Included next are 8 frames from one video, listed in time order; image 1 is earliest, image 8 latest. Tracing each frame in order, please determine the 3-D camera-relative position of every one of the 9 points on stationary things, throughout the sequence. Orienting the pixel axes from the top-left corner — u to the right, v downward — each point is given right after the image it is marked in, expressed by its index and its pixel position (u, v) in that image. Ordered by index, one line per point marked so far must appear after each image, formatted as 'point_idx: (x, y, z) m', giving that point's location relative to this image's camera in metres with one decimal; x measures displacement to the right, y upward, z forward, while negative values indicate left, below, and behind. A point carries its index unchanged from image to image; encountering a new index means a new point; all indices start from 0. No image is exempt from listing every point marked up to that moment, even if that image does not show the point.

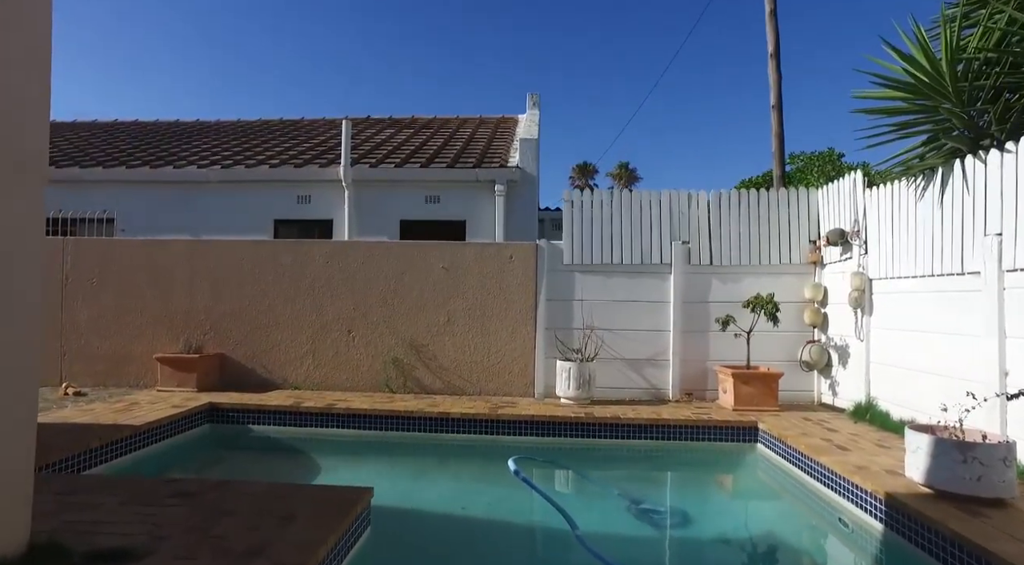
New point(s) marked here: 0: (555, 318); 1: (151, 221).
0: (+0.6, -0.5, +8.2) m
1: (-6.2, +1.1, +10.8) m
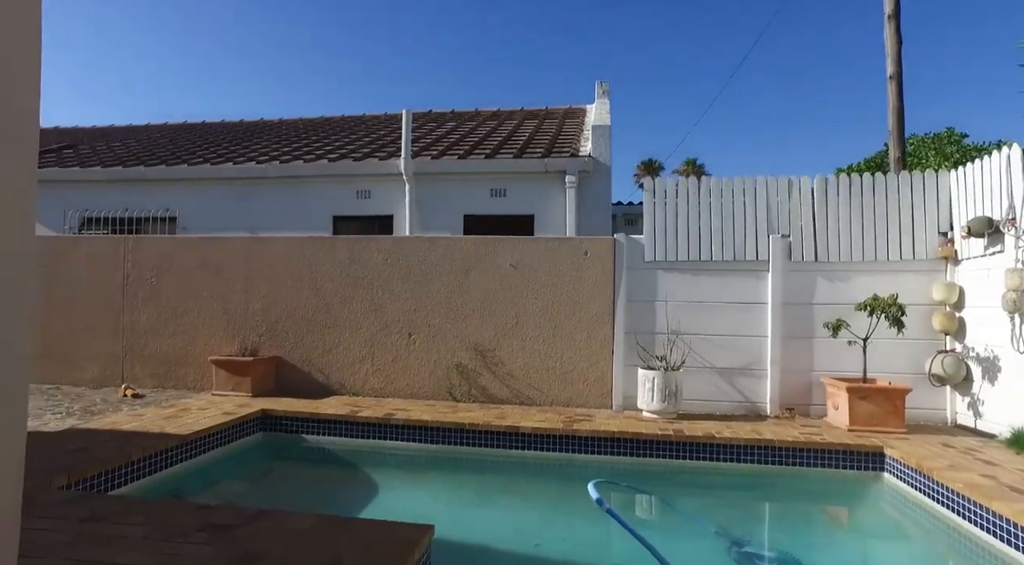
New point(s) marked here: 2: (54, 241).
0: (+1.4, -0.5, +7.4) m
1: (-5.0, +1.1, +10.6) m
2: (-6.5, +0.6, +9.0) m
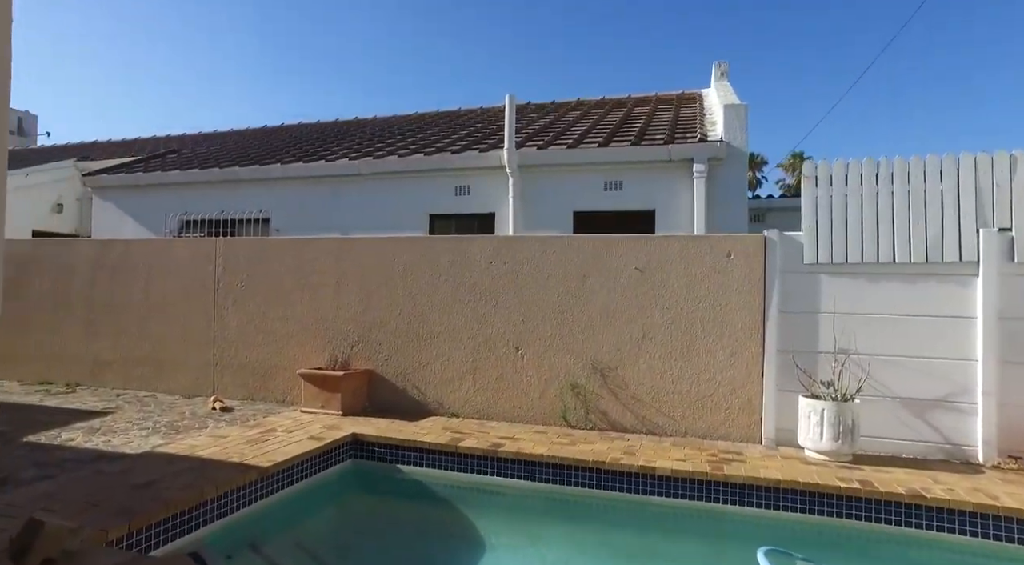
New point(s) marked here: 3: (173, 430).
0: (+2.7, -0.5, +6.0) m
1: (-3.3, +1.0, +10.1) m
2: (-5.0, +0.5, +8.7) m
3: (-3.4, -1.5, +6.3) m
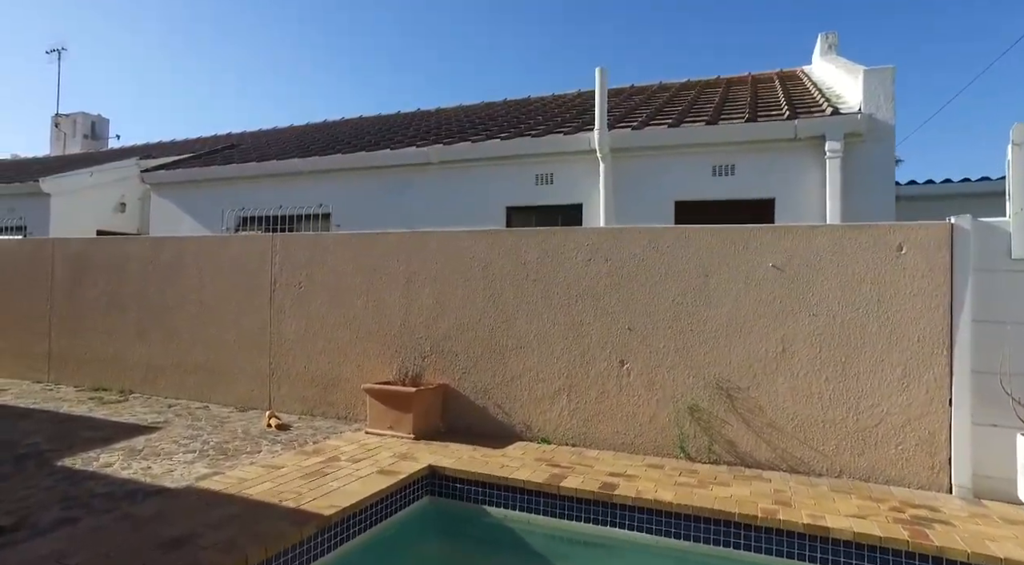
0: (+3.5, -0.5, +4.6) m
1: (-2.1, +1.0, +9.2) m
2: (-3.9, +0.5, +7.9) m
3: (-2.5, -1.5, +5.5) m
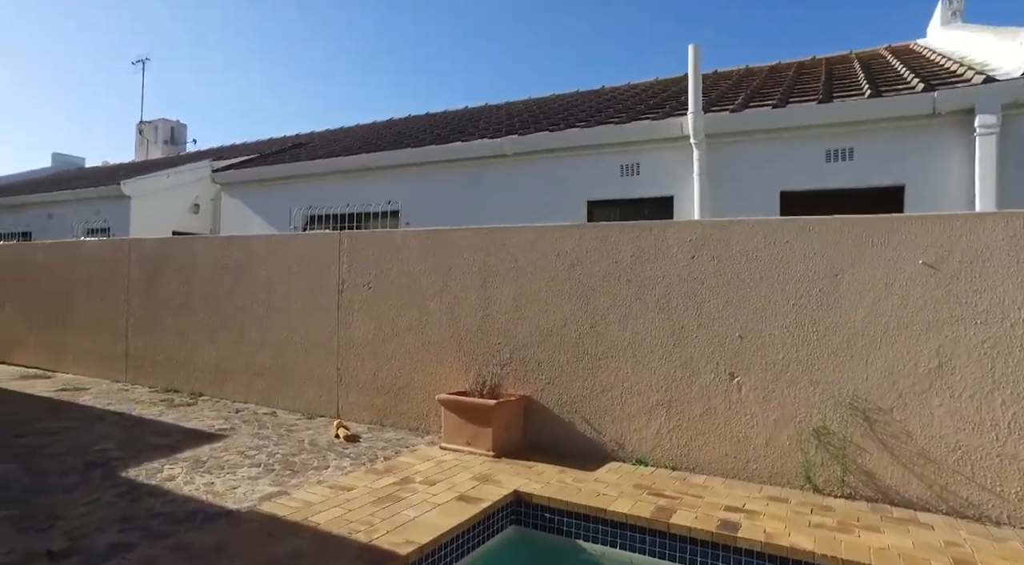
0: (+4.1, -0.5, +3.6) m
1: (-1.0, +1.0, +8.7) m
2: (-2.9, +0.5, +7.6) m
3: (-1.8, -1.5, +5.0) m
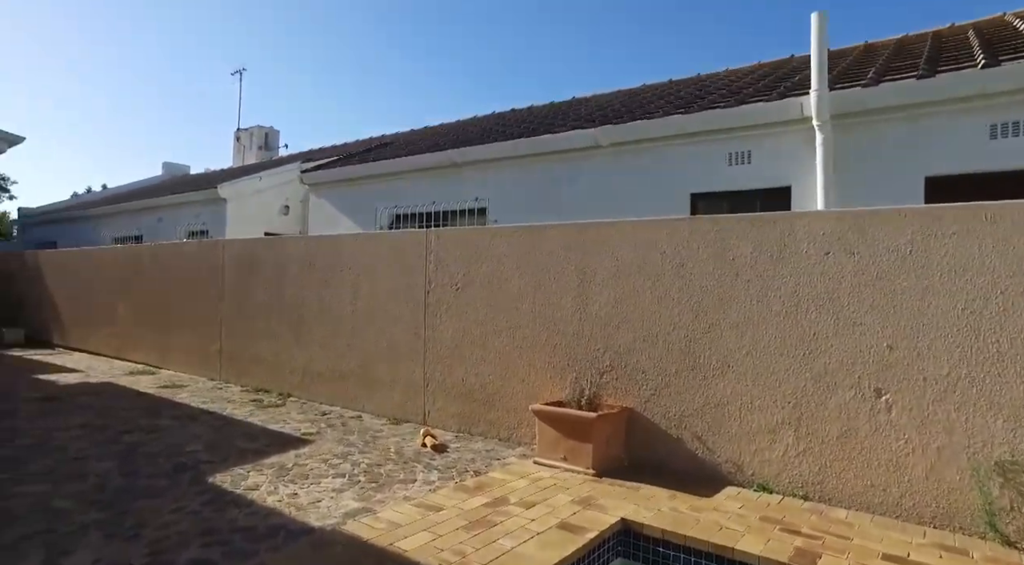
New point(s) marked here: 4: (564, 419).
0: (+4.7, -0.5, +2.5) m
1: (+0.2, +1.0, +8.3) m
2: (-1.8, +0.5, +7.4) m
3: (-1.0, -1.5, +4.7) m
4: (+0.4, -1.1, +5.1) m
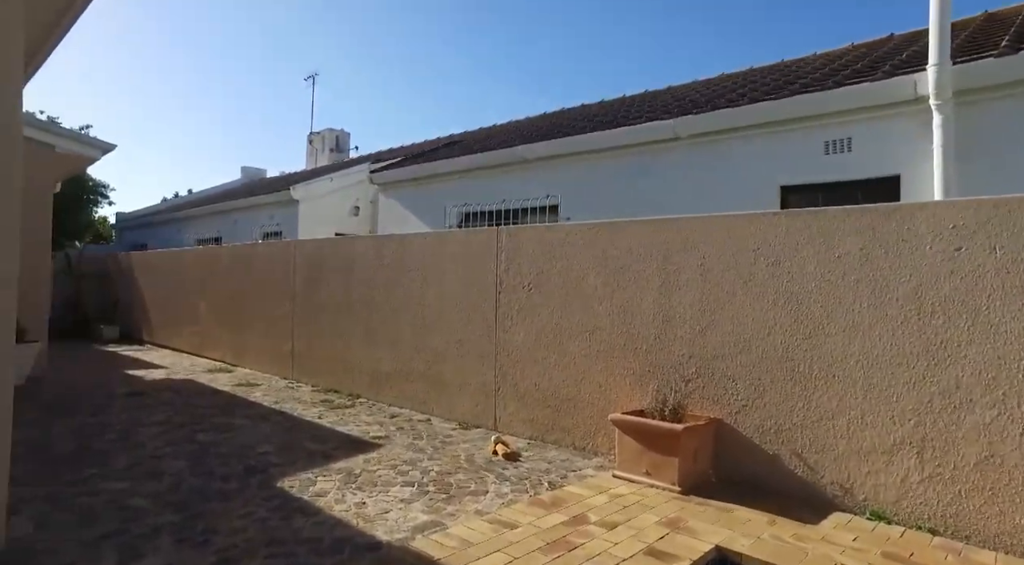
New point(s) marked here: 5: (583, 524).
0: (+5.0, -0.5, +1.7) m
1: (+1.1, +1.0, +7.9) m
2: (-1.0, +0.5, +7.2) m
3: (-0.5, -1.5, +4.5) m
4: (+1.0, -1.1, +4.7) m
5: (+0.4, -1.5, +3.9) m
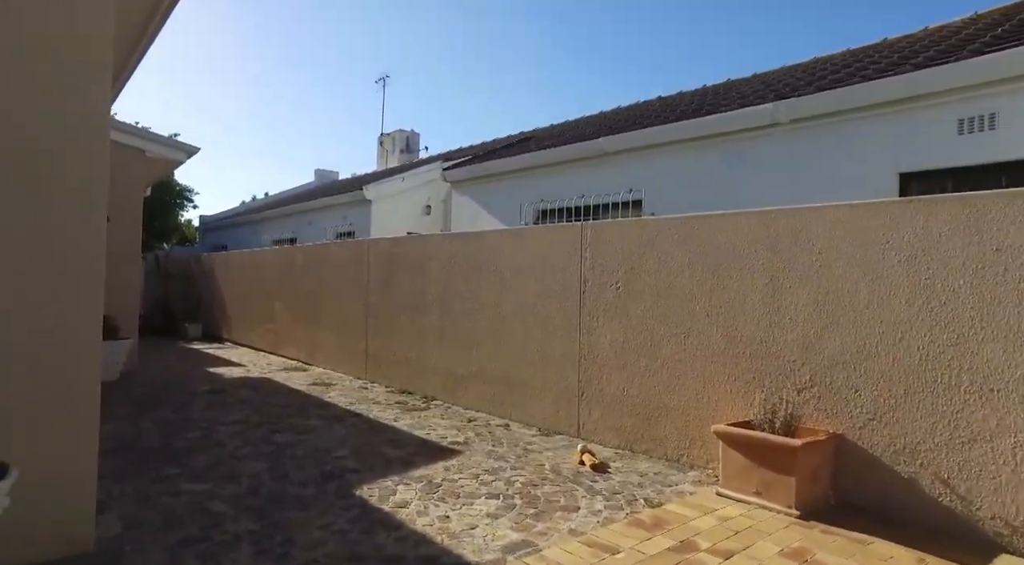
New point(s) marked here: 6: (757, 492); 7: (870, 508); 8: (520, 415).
0: (+5.3, -0.5, +0.8) m
1: (+2.1, +1.0, +7.3) m
2: (-0.1, +0.5, +6.9) m
3: (+0.1, -1.5, +4.1) m
4: (+1.6, -1.1, +4.2) m
5: (+1.0, -1.4, +3.4) m
6: (+1.6, -1.4, +4.2) m
7: (+2.3, -1.5, +4.1) m
8: (+0.1, -1.4, +6.7) m
